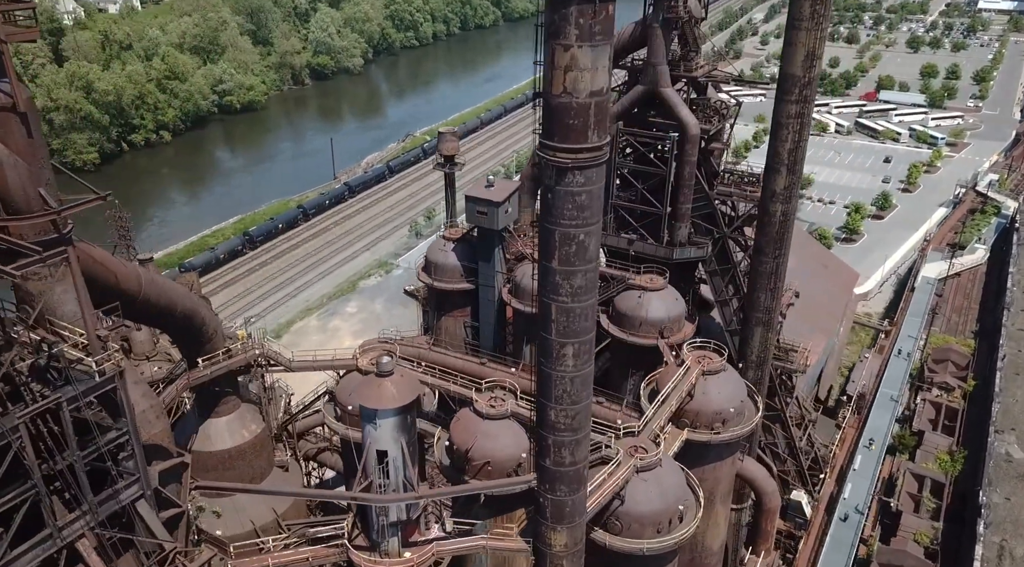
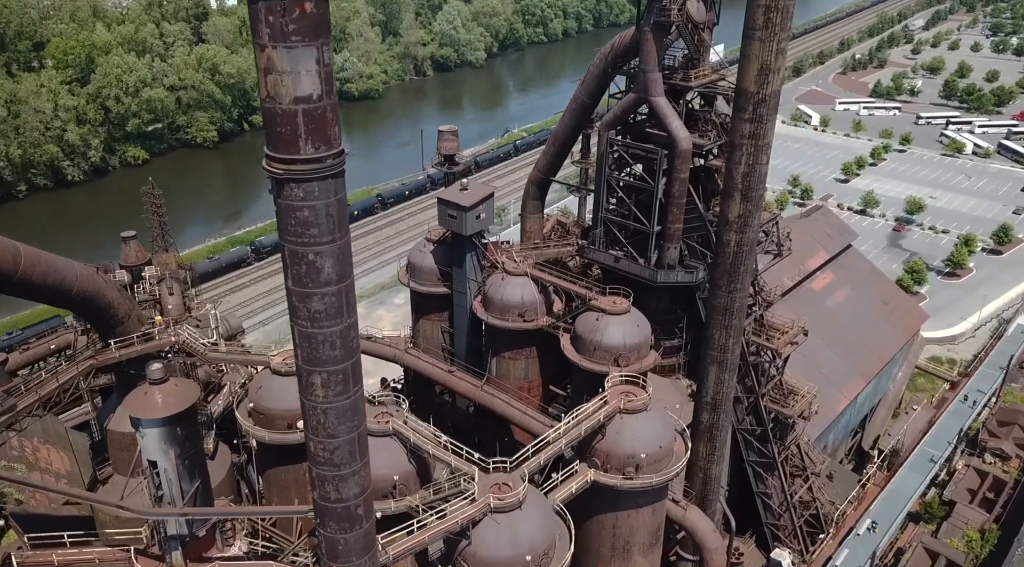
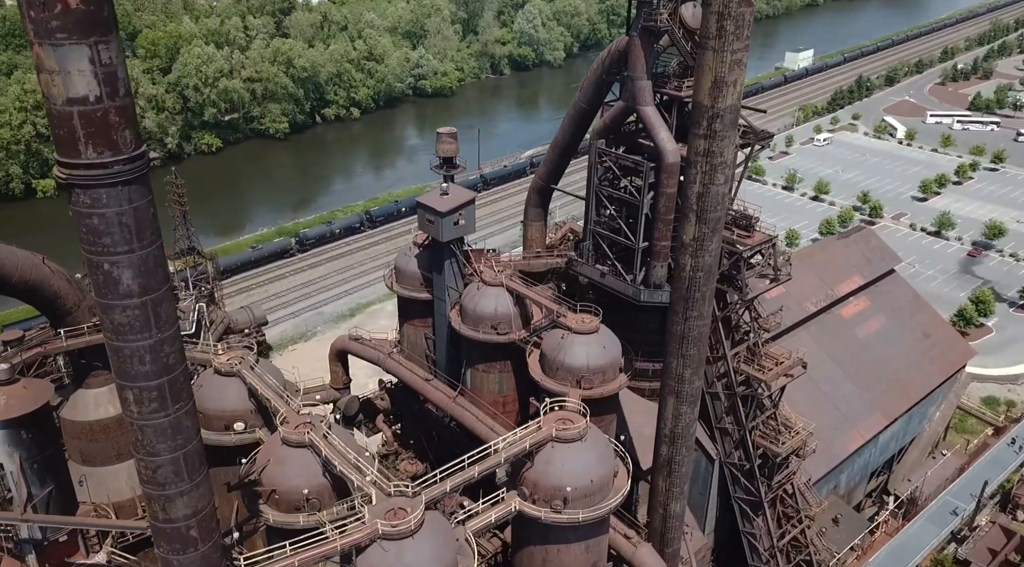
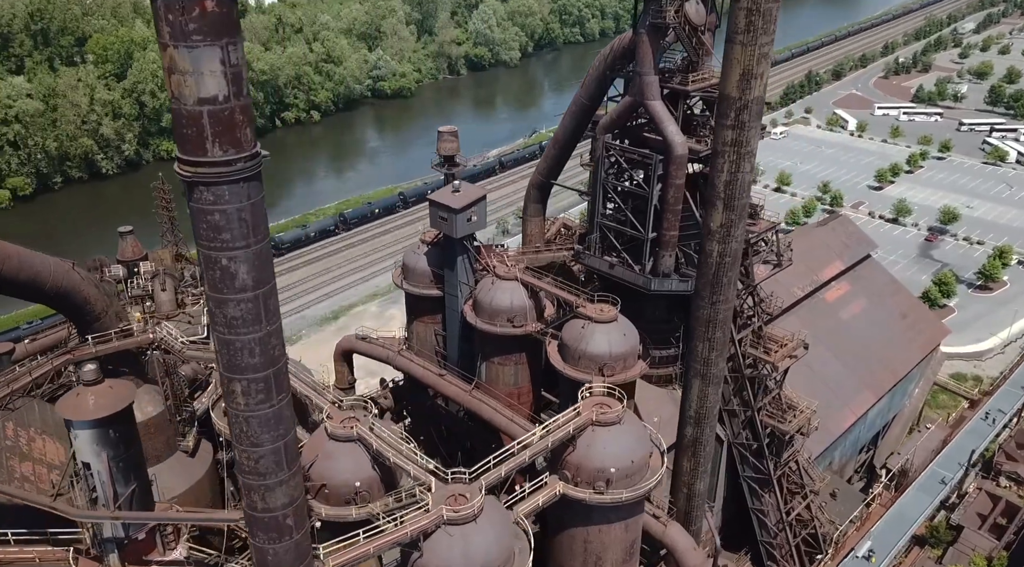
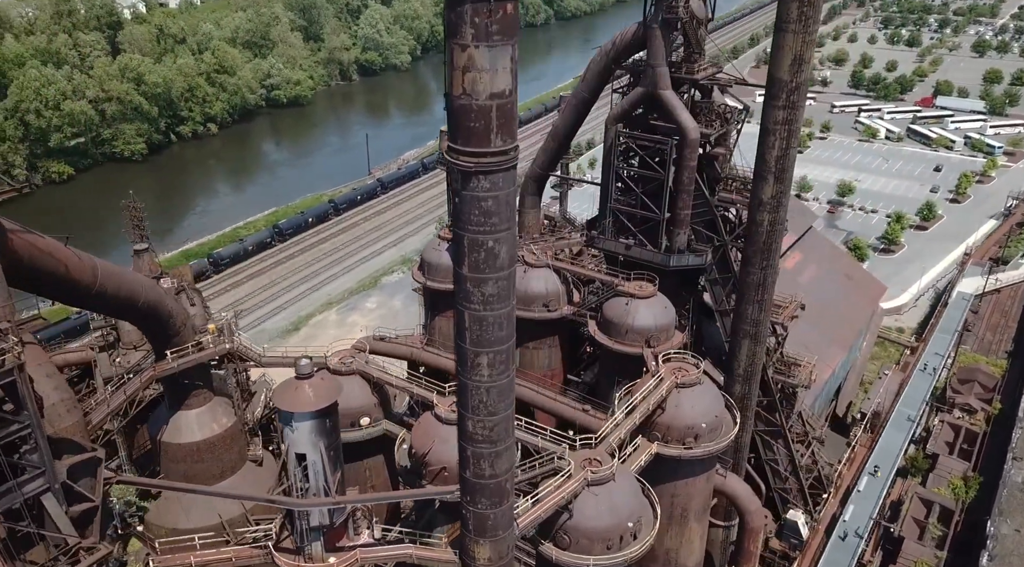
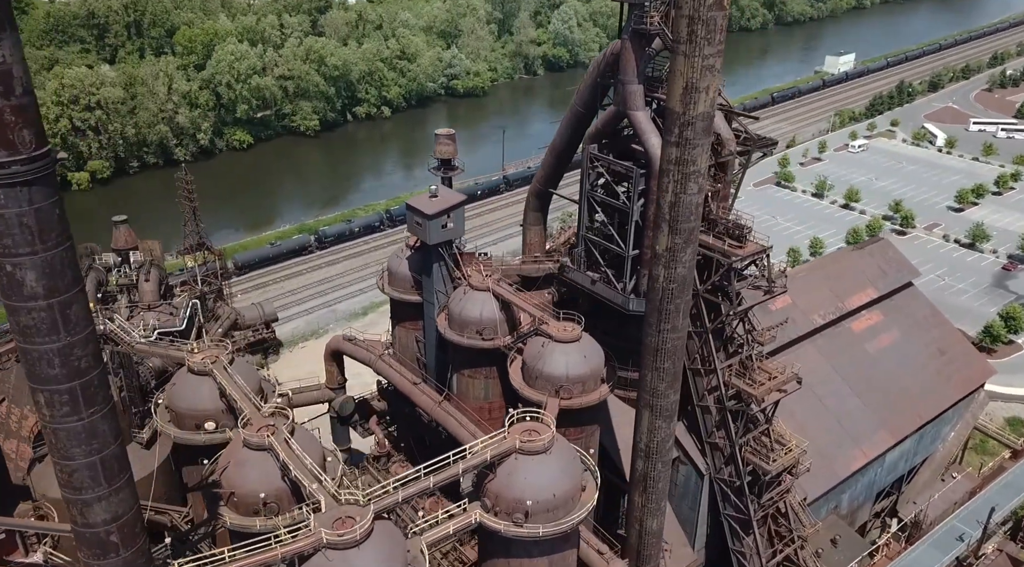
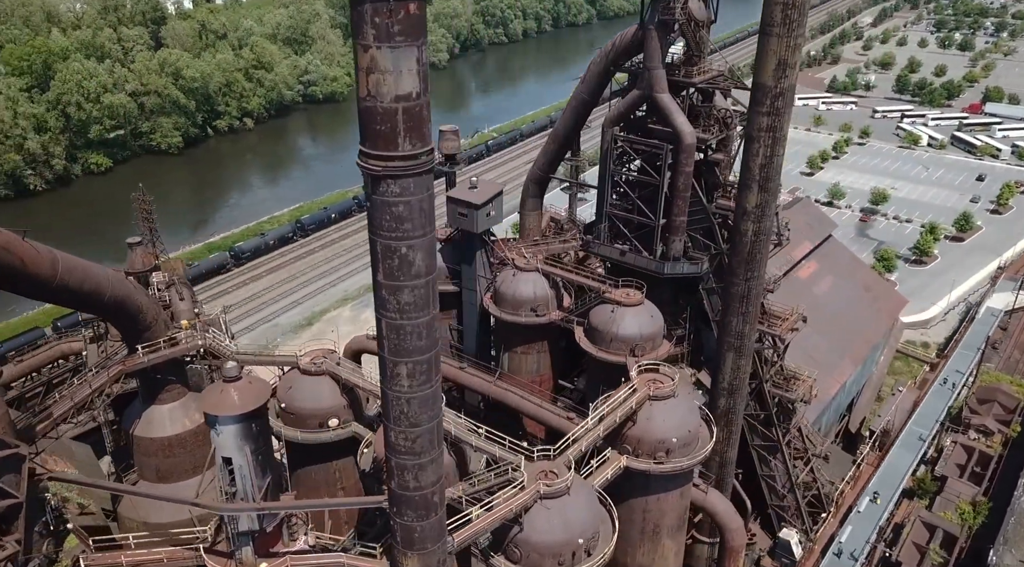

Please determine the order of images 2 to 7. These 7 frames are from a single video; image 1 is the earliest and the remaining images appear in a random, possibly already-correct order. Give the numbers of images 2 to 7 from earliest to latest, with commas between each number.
5, 7, 2, 4, 3, 6
